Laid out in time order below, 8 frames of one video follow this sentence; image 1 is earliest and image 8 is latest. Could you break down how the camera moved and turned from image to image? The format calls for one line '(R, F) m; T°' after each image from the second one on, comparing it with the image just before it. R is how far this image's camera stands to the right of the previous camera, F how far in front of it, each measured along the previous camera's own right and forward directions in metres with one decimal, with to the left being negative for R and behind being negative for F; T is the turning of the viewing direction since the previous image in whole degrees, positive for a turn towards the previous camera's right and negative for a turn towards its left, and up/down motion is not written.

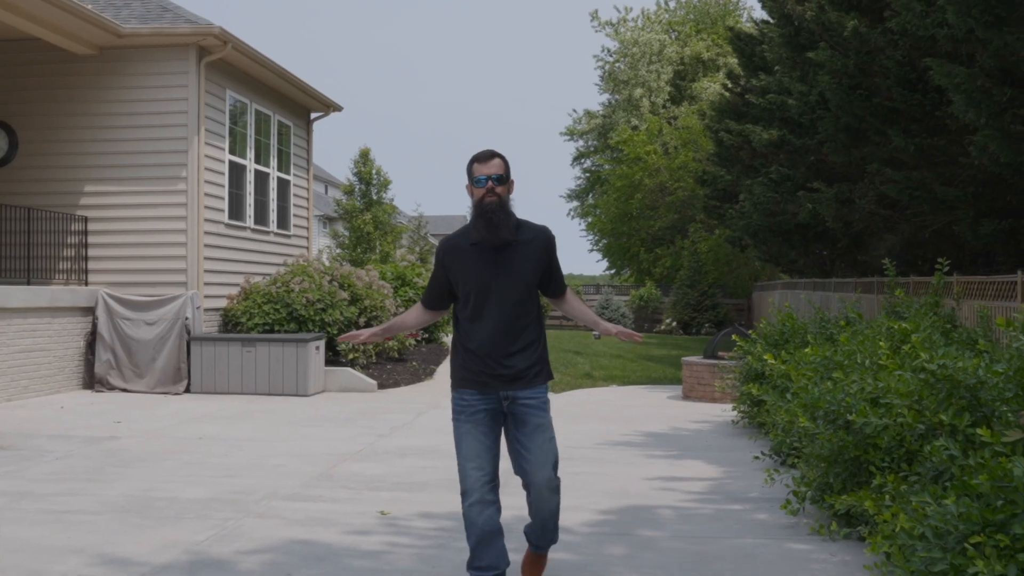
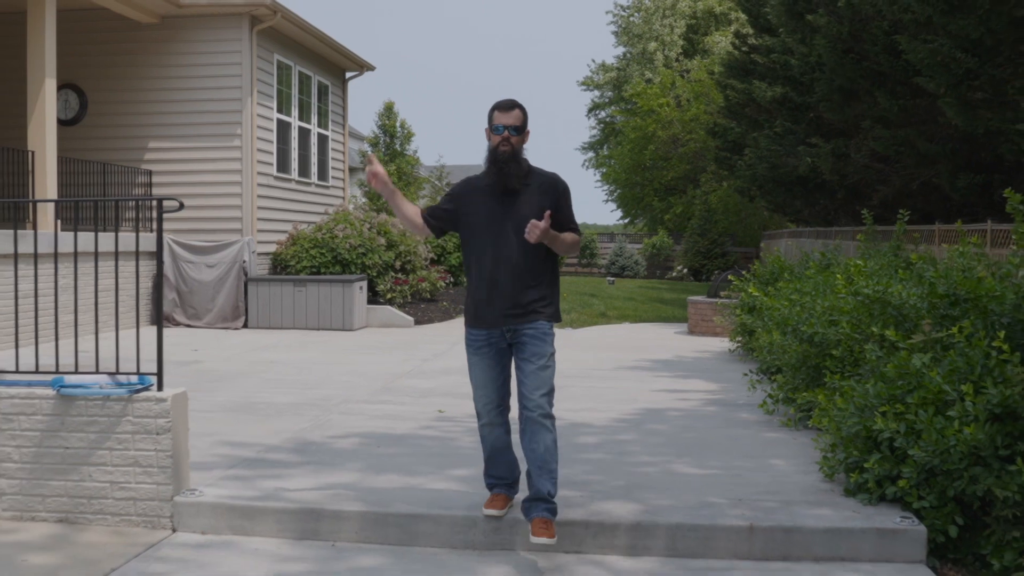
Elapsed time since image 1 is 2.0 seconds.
(-0.1, -1.5) m; -1°
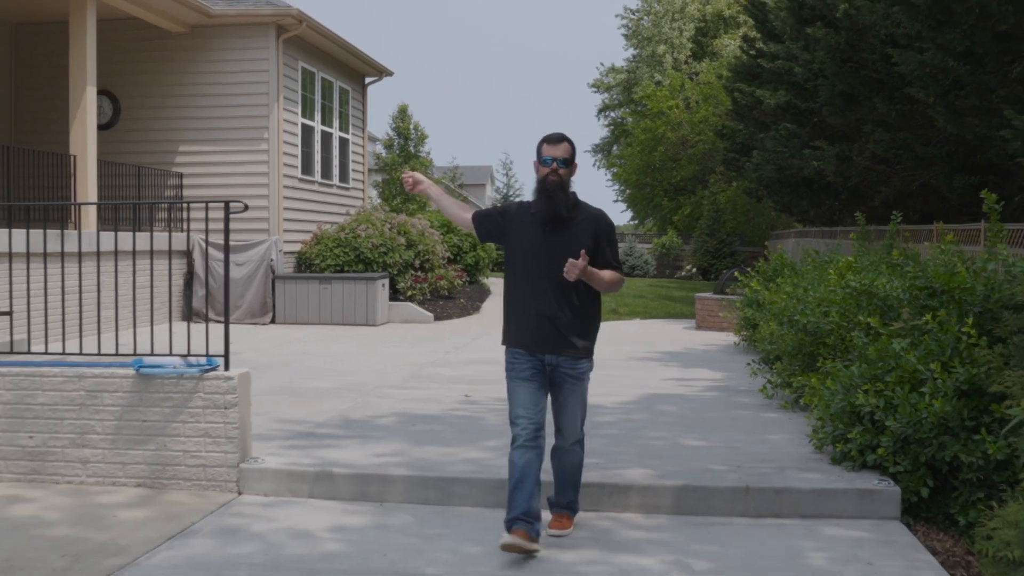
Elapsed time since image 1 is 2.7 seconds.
(-0.1, -0.7) m; 0°
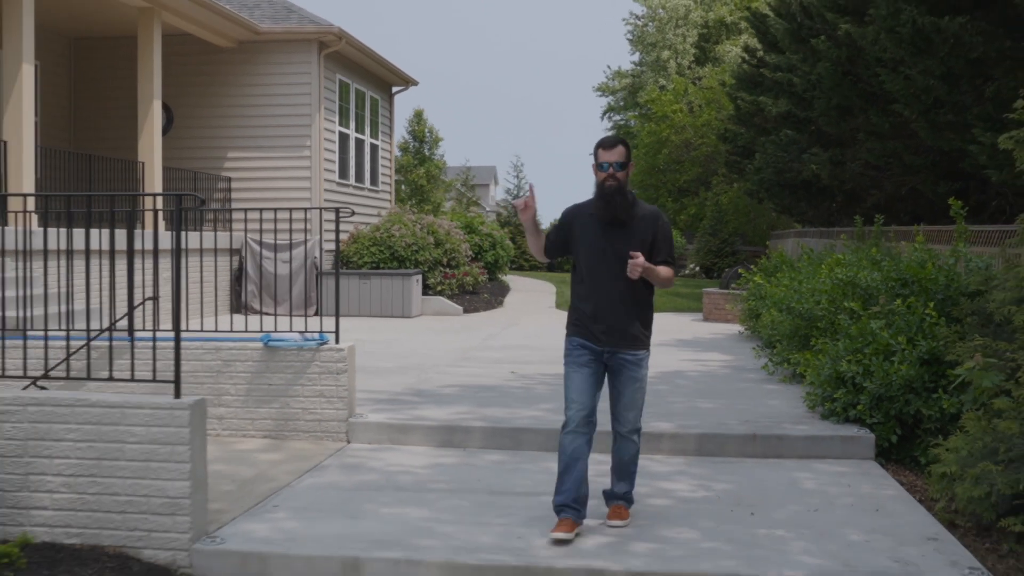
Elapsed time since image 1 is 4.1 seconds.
(-0.3, -1.4) m; 0°
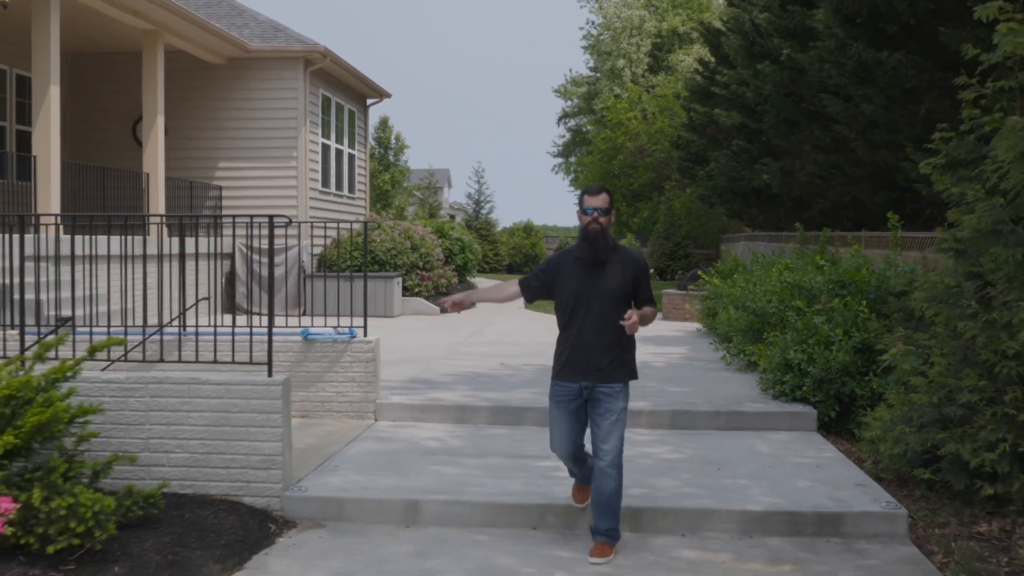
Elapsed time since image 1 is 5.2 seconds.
(-0.3, -1.3) m; +2°
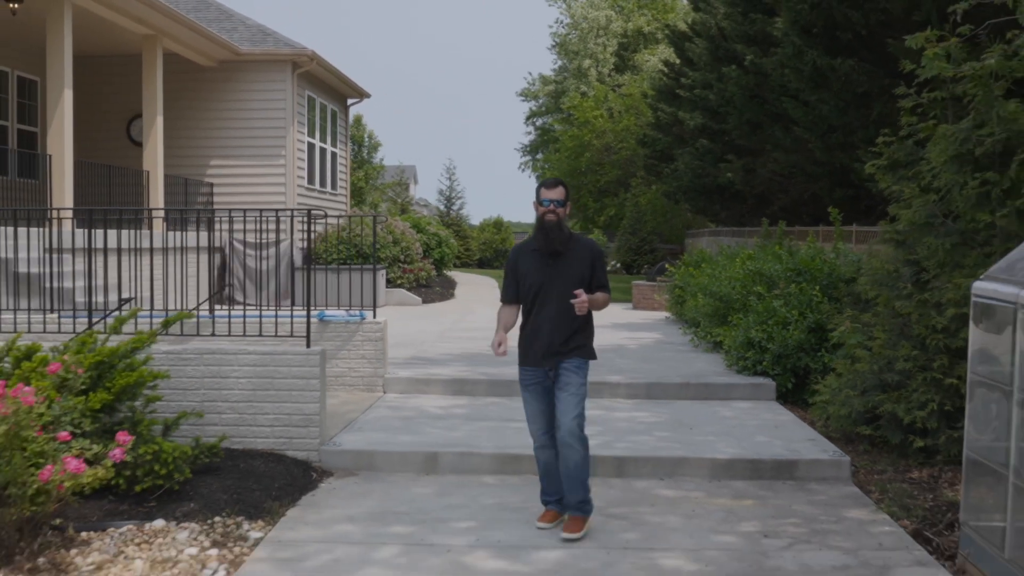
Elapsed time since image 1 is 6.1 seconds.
(-0.2, -1.0) m; +2°
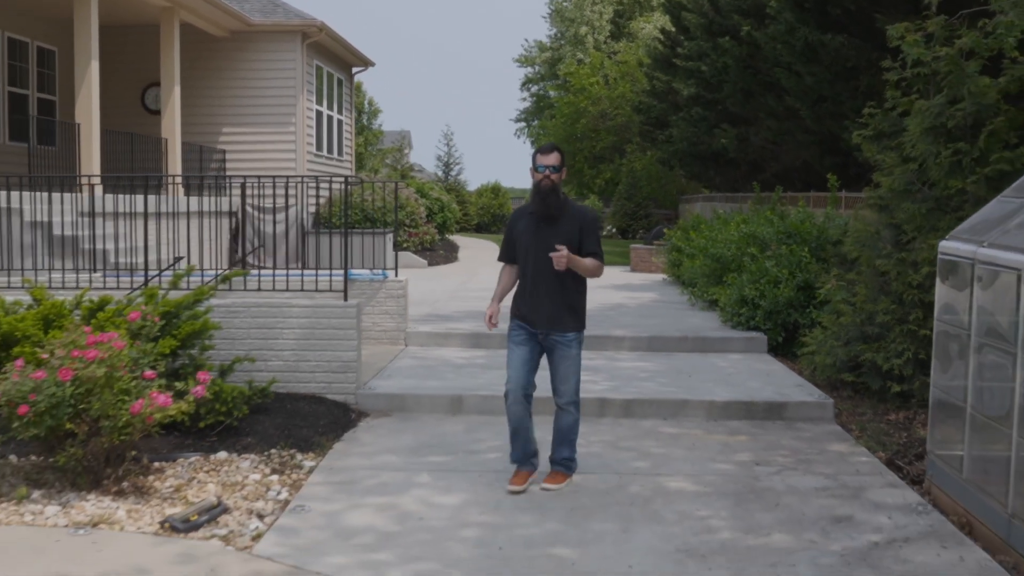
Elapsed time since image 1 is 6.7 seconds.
(-0.1, -0.7) m; 0°
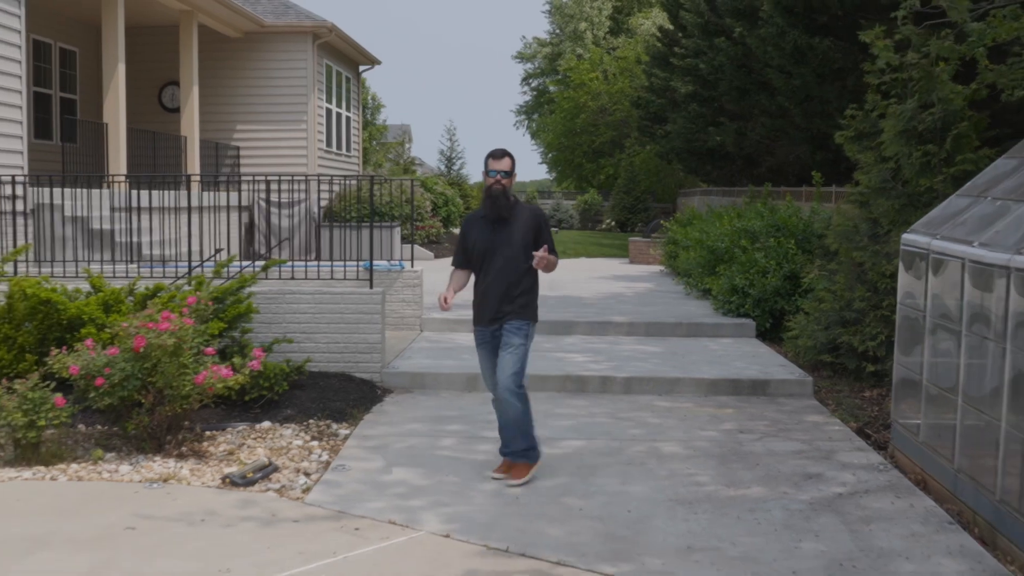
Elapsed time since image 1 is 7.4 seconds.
(-0.1, -0.8) m; 0°
